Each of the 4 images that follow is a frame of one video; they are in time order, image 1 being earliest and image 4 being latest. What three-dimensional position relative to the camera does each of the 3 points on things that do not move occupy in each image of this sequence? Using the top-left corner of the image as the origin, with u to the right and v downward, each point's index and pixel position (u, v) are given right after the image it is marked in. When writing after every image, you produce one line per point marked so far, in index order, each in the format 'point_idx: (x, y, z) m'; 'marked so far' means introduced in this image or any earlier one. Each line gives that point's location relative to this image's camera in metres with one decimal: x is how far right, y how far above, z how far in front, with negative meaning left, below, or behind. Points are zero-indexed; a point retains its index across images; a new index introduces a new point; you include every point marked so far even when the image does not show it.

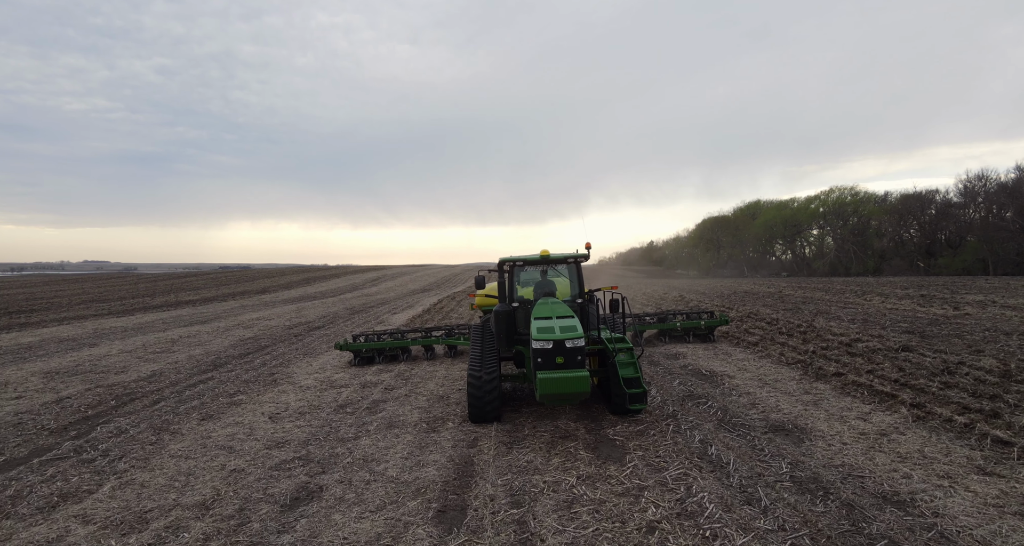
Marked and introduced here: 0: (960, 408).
0: (+4.8, -1.4, +5.0) m
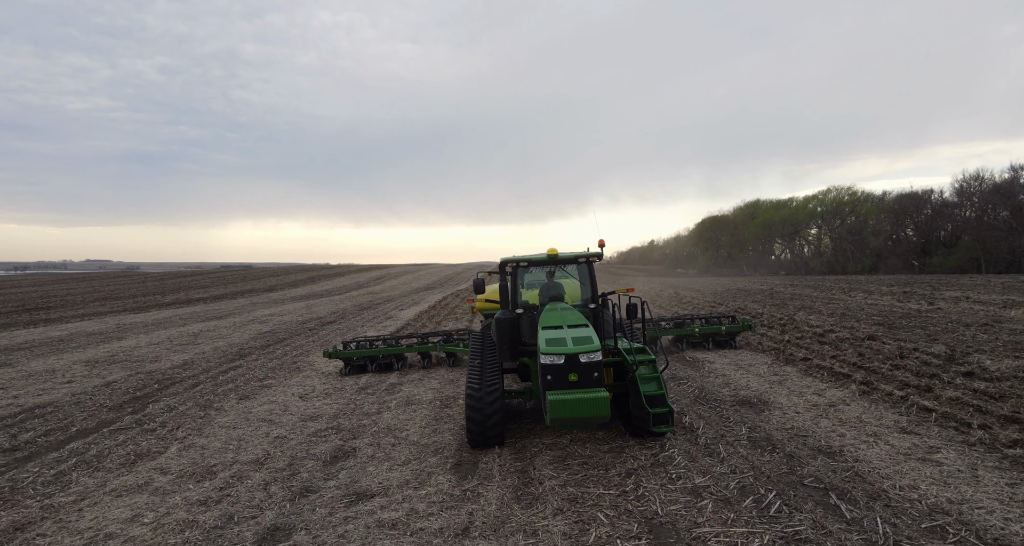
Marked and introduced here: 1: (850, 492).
0: (+4.8, -1.4, +5.8) m
1: (+2.6, -1.7, +3.6) m
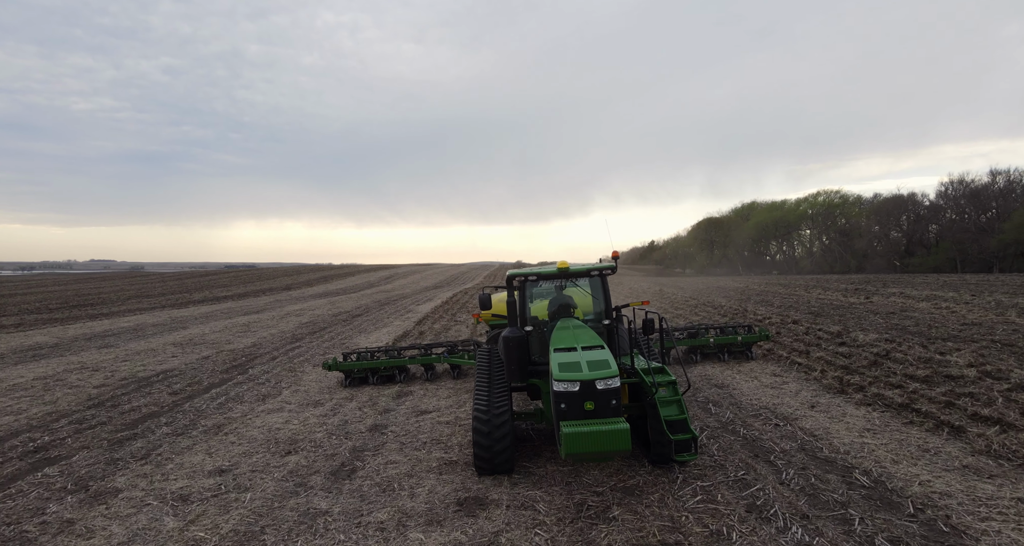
0: (+4.9, -1.4, +8.3) m
1: (+2.7, -1.7, +6.1) m
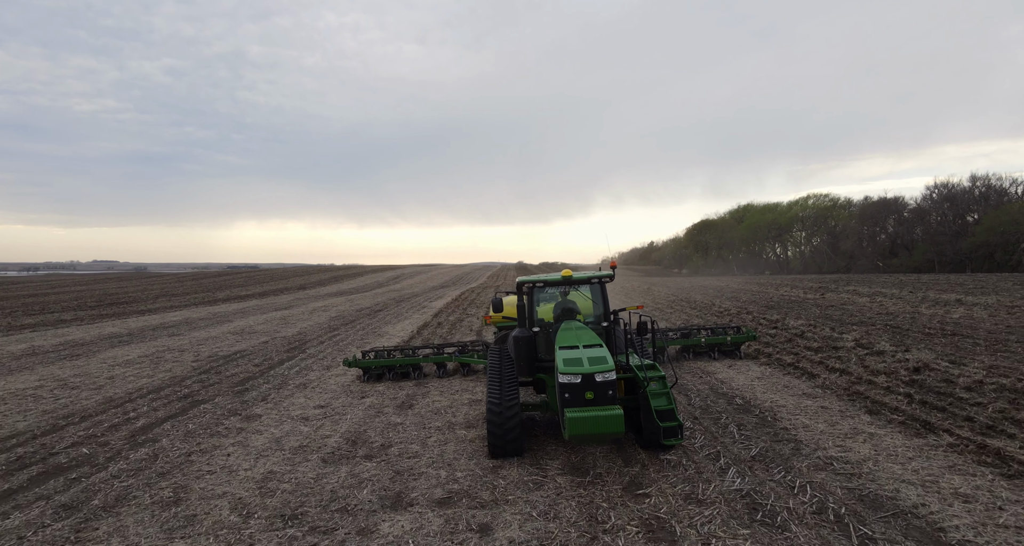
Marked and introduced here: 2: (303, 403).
0: (+5.1, -1.3, +10.6) m
1: (+2.8, -1.7, +8.4) m
2: (-3.3, -2.1, +7.5) m
